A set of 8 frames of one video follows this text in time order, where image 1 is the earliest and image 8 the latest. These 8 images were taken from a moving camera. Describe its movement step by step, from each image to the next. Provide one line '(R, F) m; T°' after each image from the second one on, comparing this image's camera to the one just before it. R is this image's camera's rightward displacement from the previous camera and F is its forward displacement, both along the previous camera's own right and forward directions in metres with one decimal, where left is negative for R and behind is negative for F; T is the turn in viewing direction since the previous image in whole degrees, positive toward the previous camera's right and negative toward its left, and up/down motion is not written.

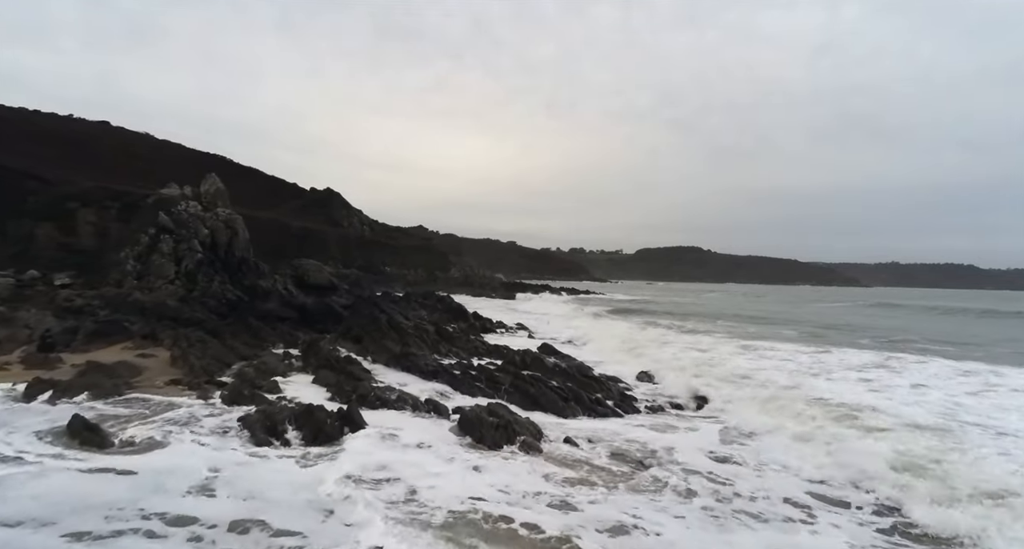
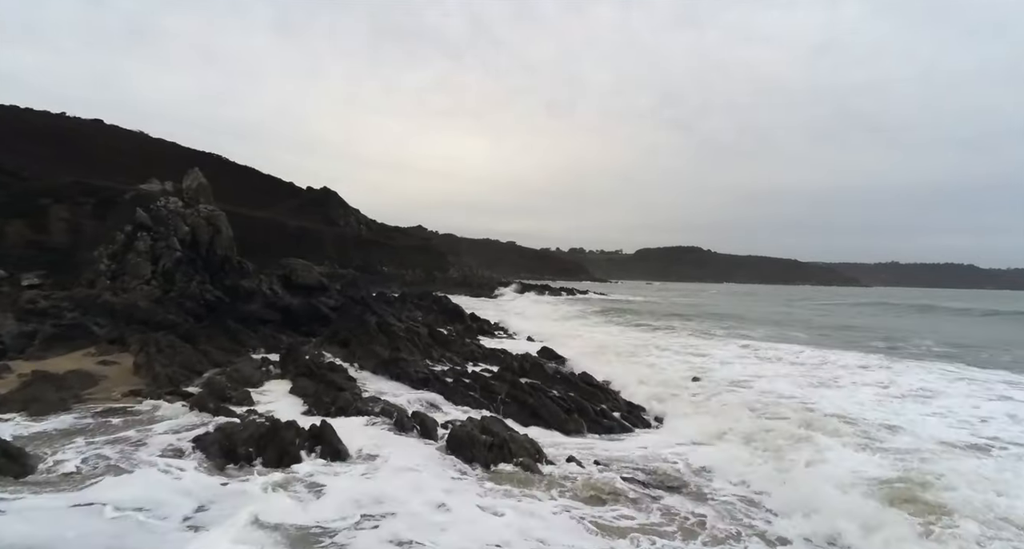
(0.0, +0.9) m; 0°
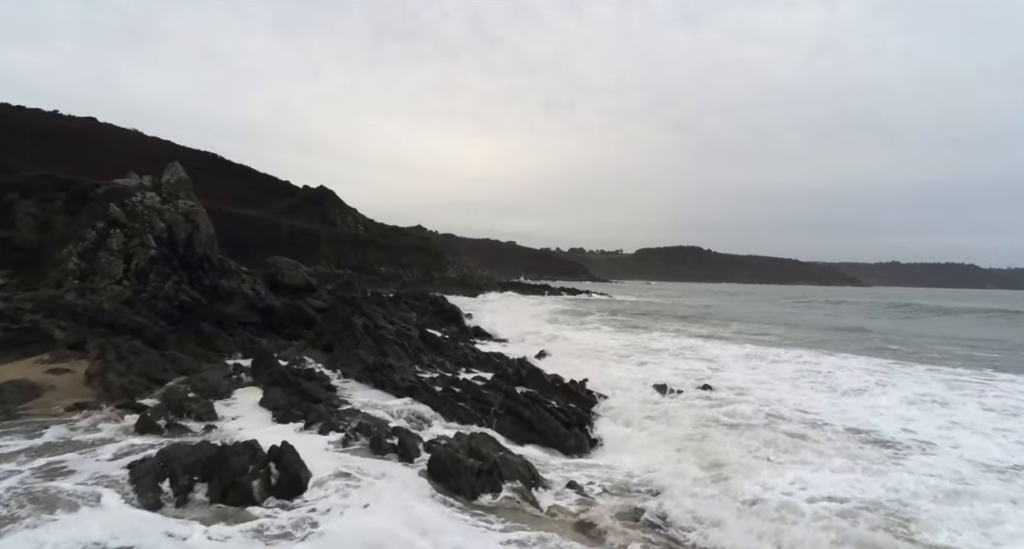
(+0.1, +0.9) m; 0°
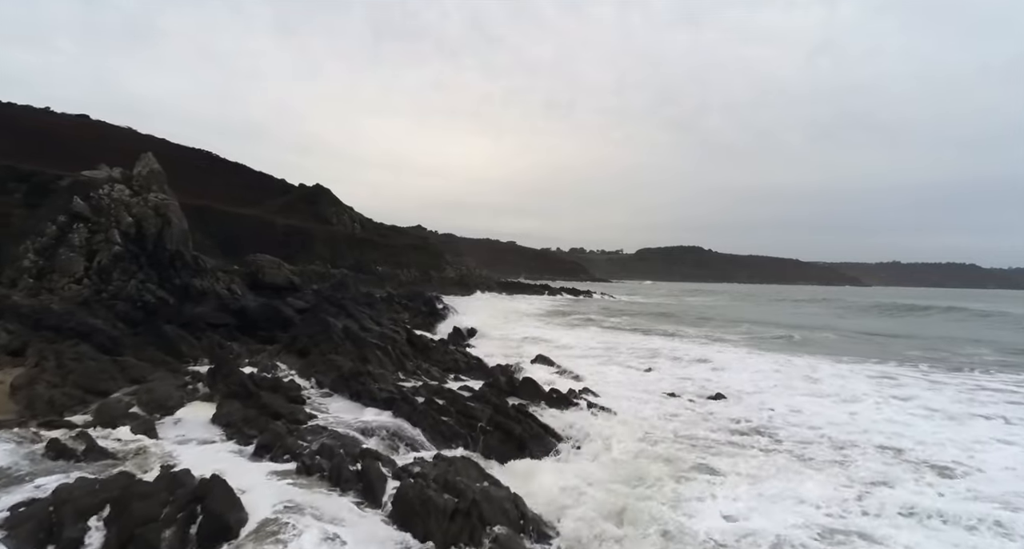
(+0.1, +1.1) m; 0°
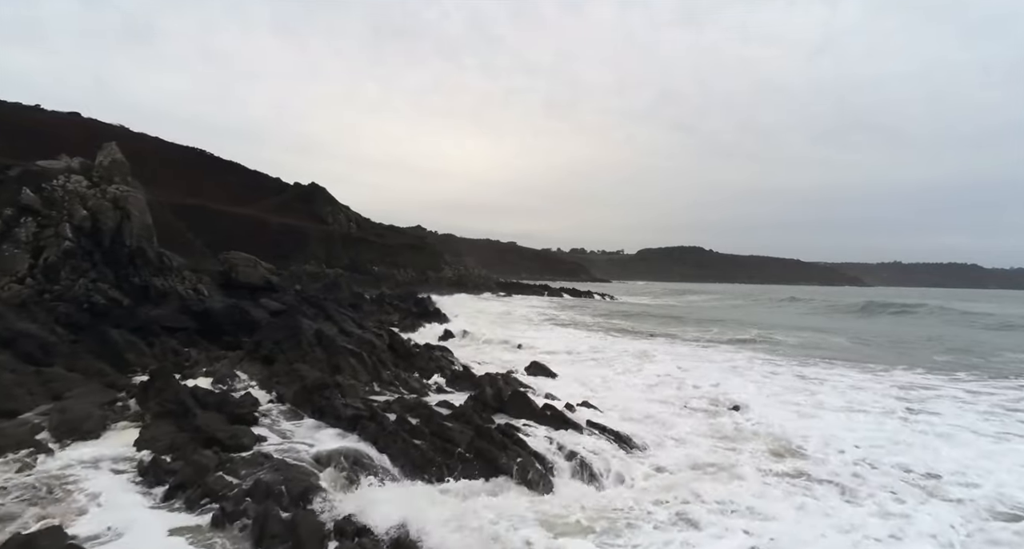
(+0.2, +1.2) m; 0°
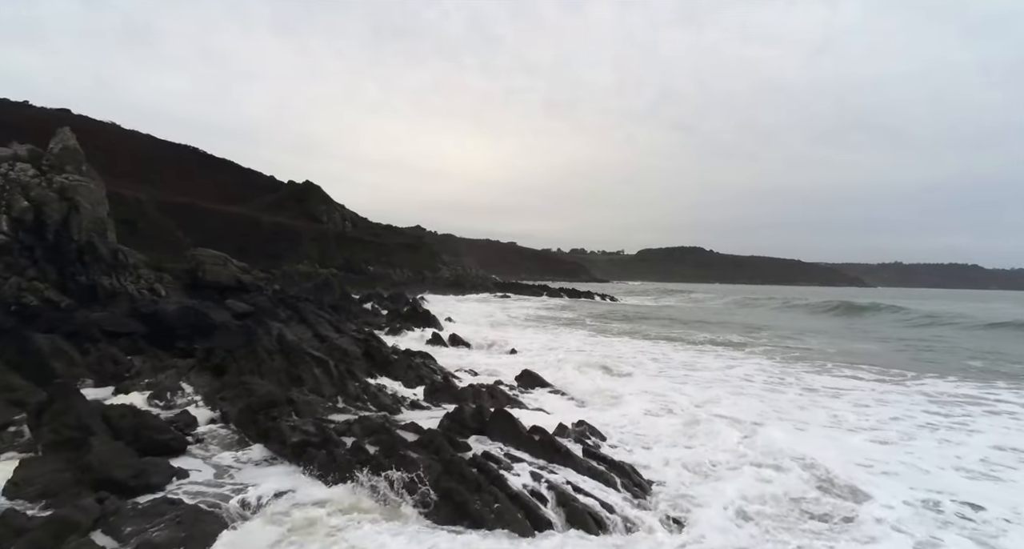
(+0.2, +1.3) m; 0°
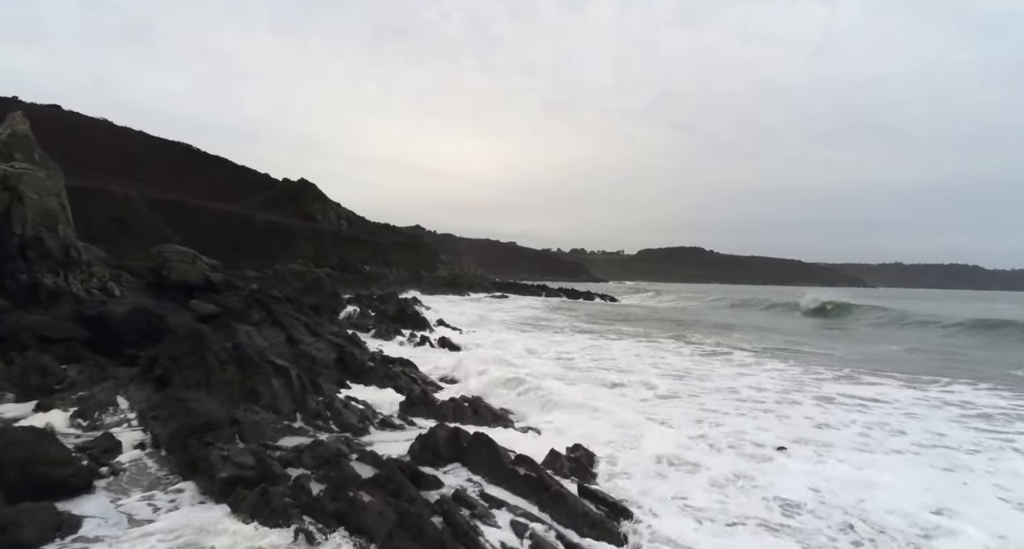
(+0.2, +1.1) m; 0°
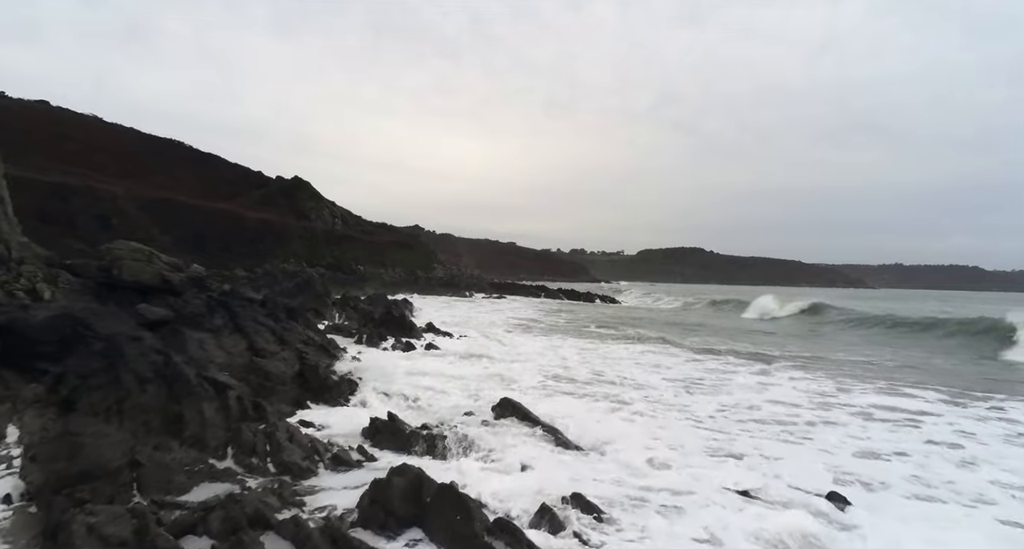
(+0.2, +1.4) m; 0°
